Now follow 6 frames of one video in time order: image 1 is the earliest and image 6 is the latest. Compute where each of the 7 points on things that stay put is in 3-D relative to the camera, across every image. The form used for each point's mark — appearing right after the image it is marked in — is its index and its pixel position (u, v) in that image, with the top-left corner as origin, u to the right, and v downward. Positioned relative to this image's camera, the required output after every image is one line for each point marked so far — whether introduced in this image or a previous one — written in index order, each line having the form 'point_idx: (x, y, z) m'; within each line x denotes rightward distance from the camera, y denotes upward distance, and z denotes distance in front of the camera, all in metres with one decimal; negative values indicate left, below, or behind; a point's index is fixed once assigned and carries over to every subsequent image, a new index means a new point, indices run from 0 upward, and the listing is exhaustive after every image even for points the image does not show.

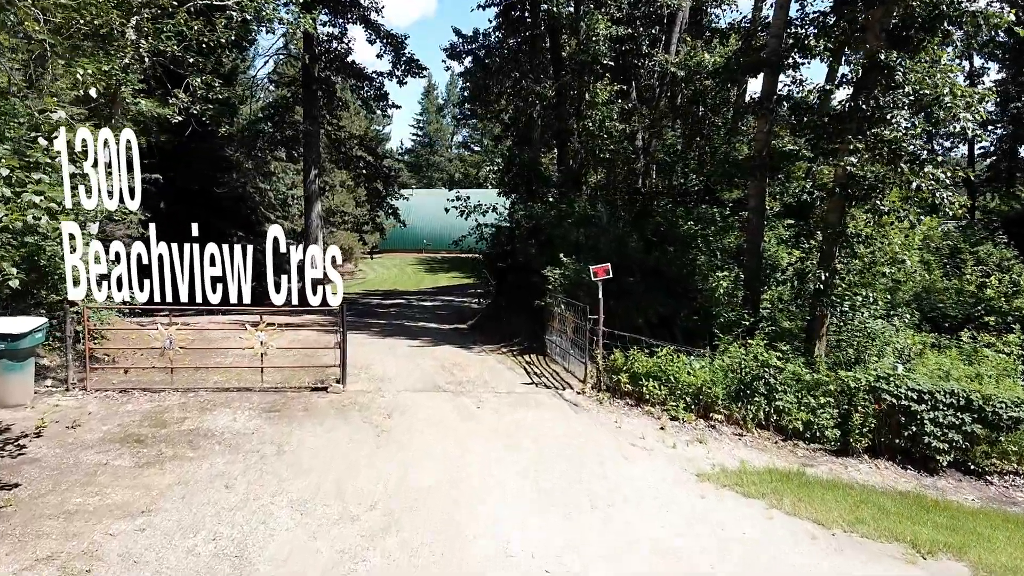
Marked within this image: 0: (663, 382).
0: (+1.4, -0.9, +8.5) m
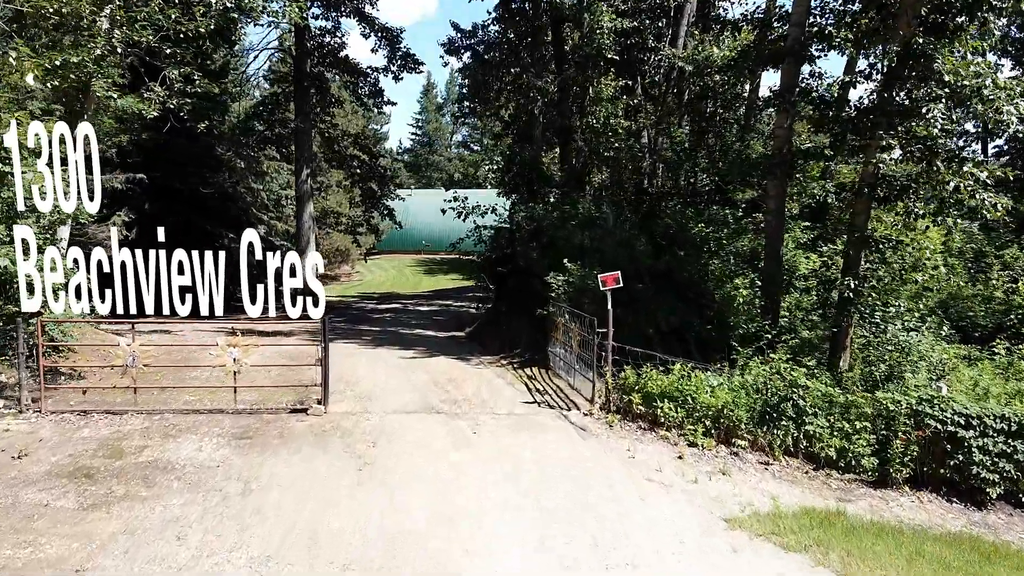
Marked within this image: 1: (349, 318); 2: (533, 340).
0: (+1.4, -1.0, +7.7) m
1: (-3.0, -0.5, +17.2) m
2: (+0.3, -0.6, +11.6) m
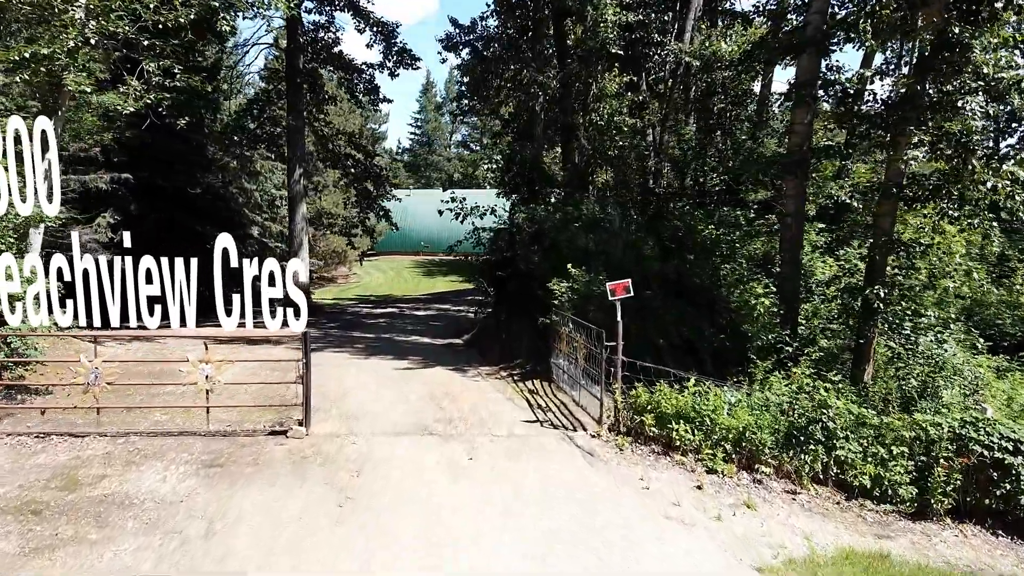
0: (+1.4, -1.0, +7.0) m
1: (-3.0, -0.6, +16.5) m
2: (+0.3, -0.7, +10.9) m
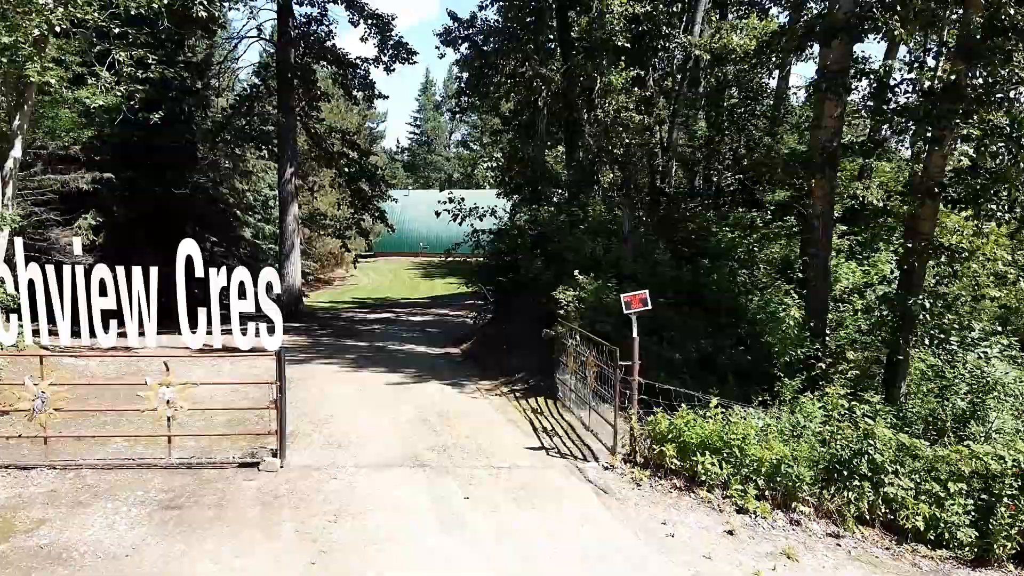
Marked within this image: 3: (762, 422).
0: (+1.4, -1.1, +6.2) m
1: (-3.0, -0.7, +15.7) m
2: (+0.3, -0.8, +10.1) m
3: (+1.8, -1.0, +6.7) m
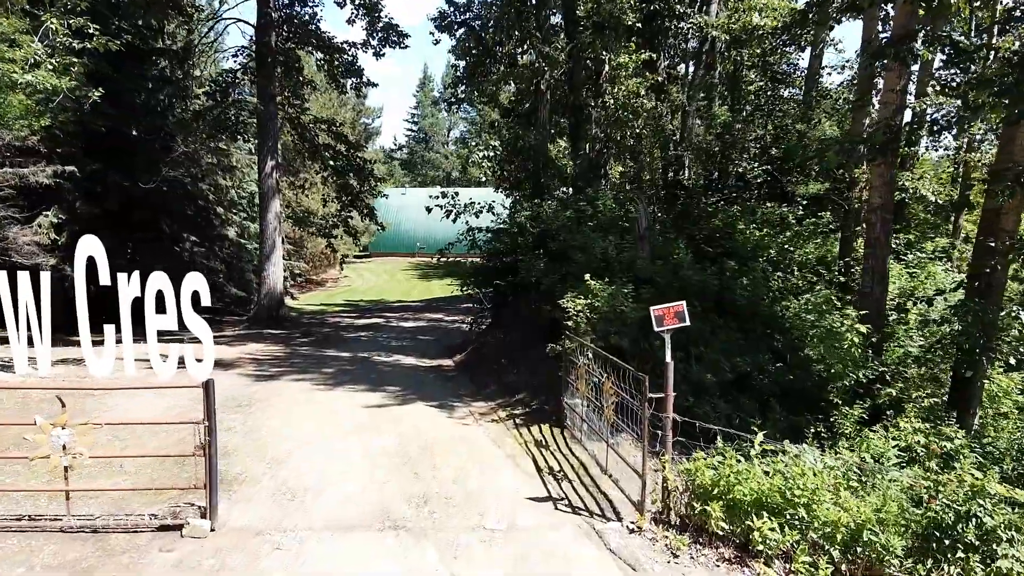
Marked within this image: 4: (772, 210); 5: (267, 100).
0: (+1.4, -1.2, +4.7) m
1: (-3.0, -0.8, +14.3) m
2: (+0.3, -0.9, +8.7) m
3: (+1.8, -1.0, +5.3) m
4: (+3.1, +0.9, +11.1) m
5: (-4.3, +3.3, +16.5) m
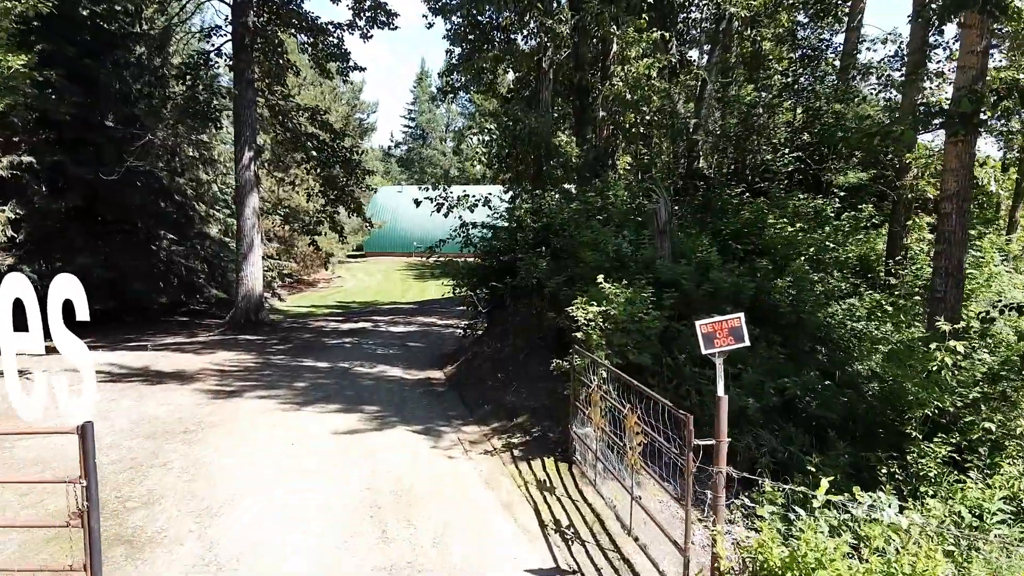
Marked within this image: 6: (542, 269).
0: (+1.4, -1.2, +3.4) m
1: (-3.0, -0.8, +12.9) m
2: (+0.2, -0.9, +7.3) m
3: (+1.8, -1.0, +4.0) m
4: (+3.1, +0.9, +9.8) m
5: (-4.4, +3.3, +15.2) m
6: (+0.3, +0.2, +8.2) m
